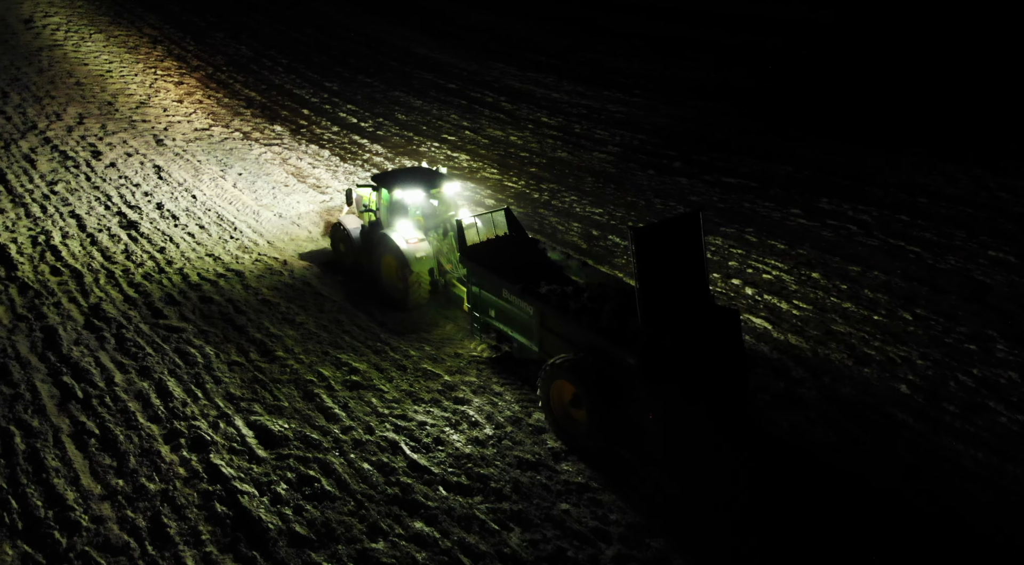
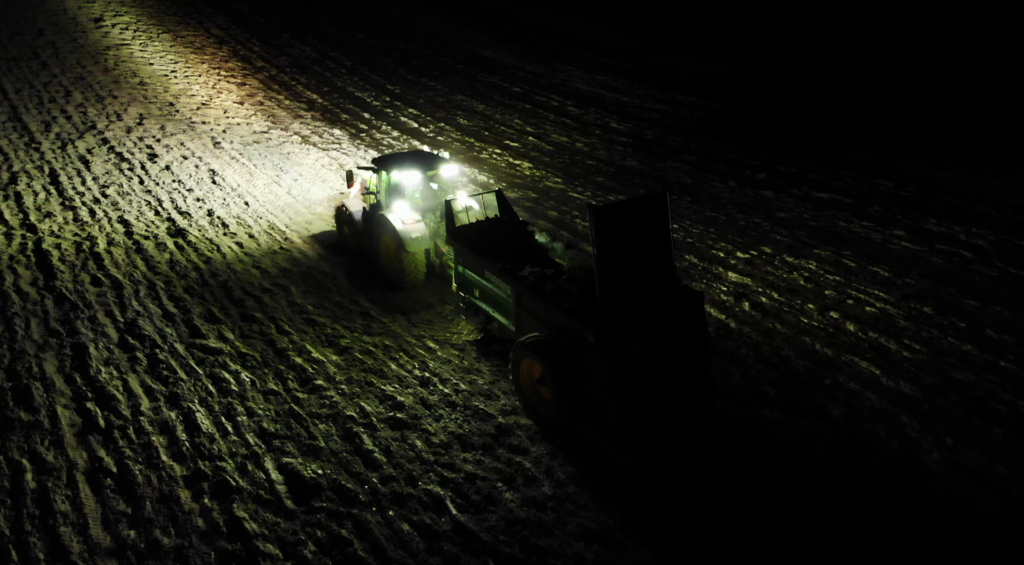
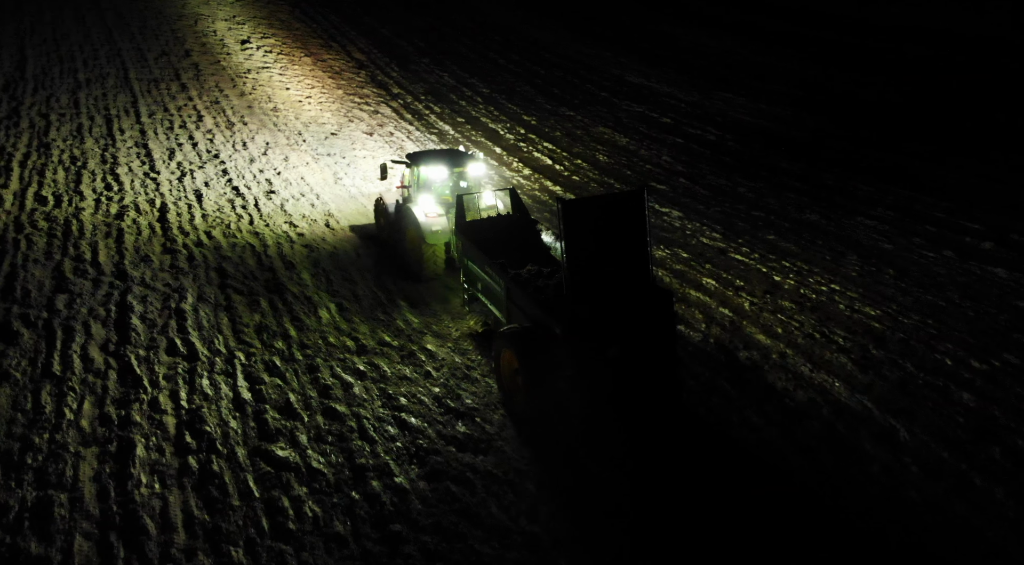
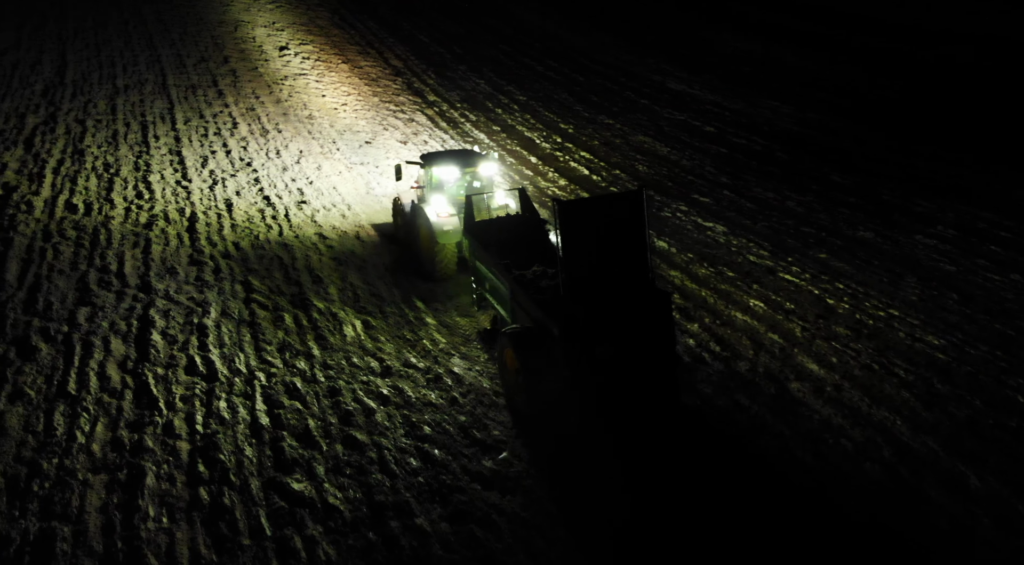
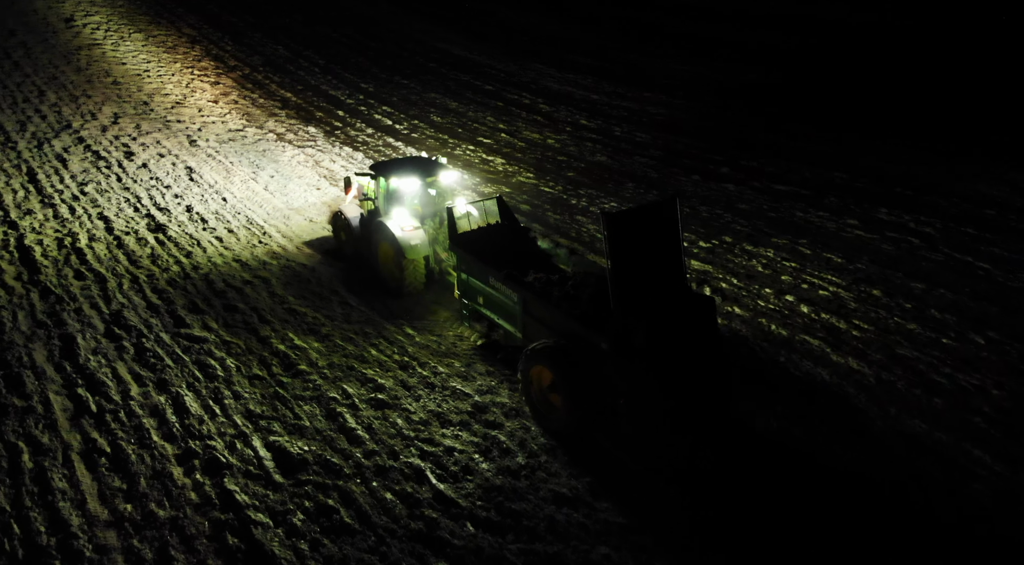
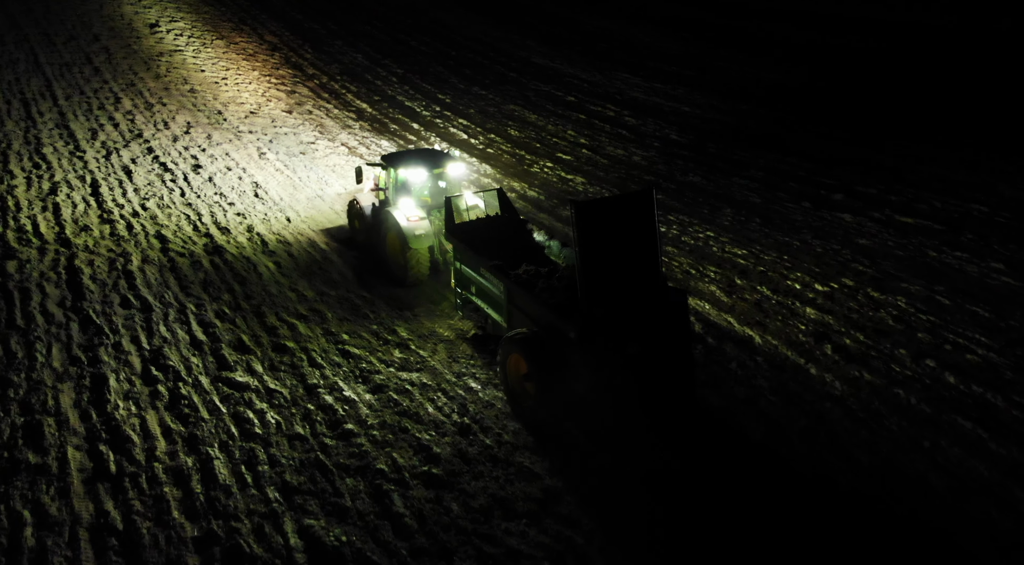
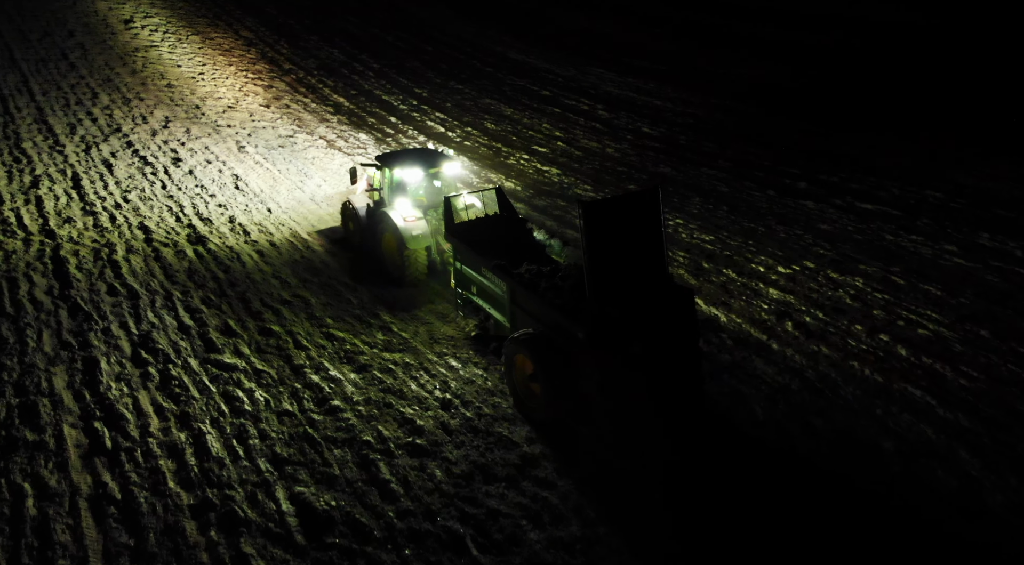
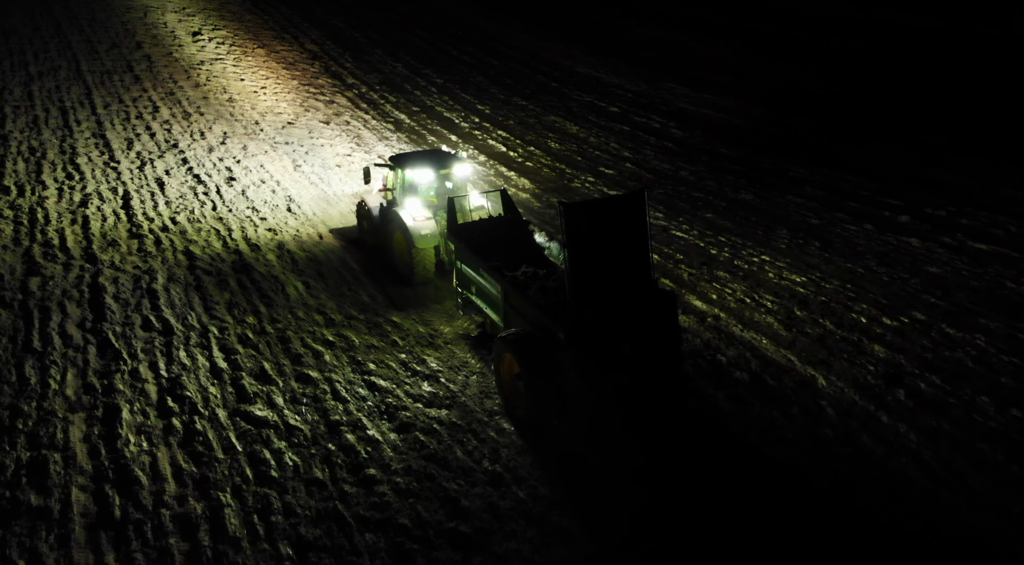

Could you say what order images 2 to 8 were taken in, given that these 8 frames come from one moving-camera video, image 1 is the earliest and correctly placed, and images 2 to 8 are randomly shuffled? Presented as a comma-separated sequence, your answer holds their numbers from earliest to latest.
5, 2, 7, 6, 8, 3, 4
